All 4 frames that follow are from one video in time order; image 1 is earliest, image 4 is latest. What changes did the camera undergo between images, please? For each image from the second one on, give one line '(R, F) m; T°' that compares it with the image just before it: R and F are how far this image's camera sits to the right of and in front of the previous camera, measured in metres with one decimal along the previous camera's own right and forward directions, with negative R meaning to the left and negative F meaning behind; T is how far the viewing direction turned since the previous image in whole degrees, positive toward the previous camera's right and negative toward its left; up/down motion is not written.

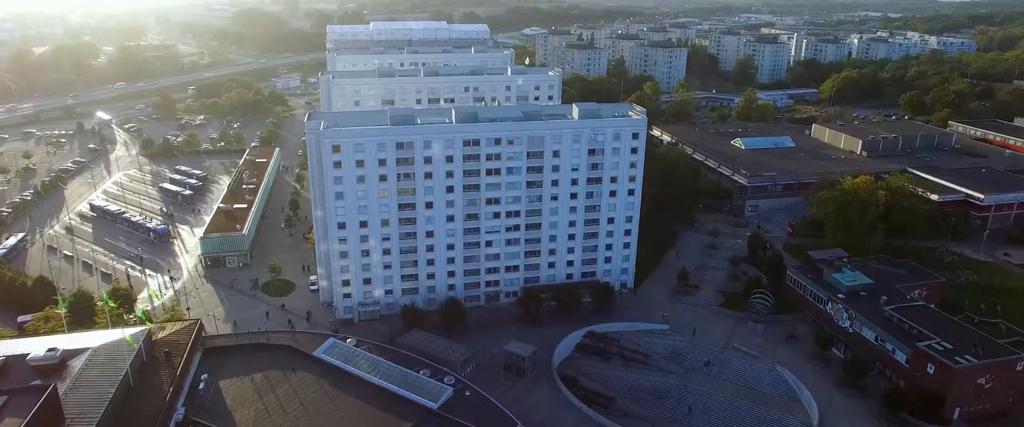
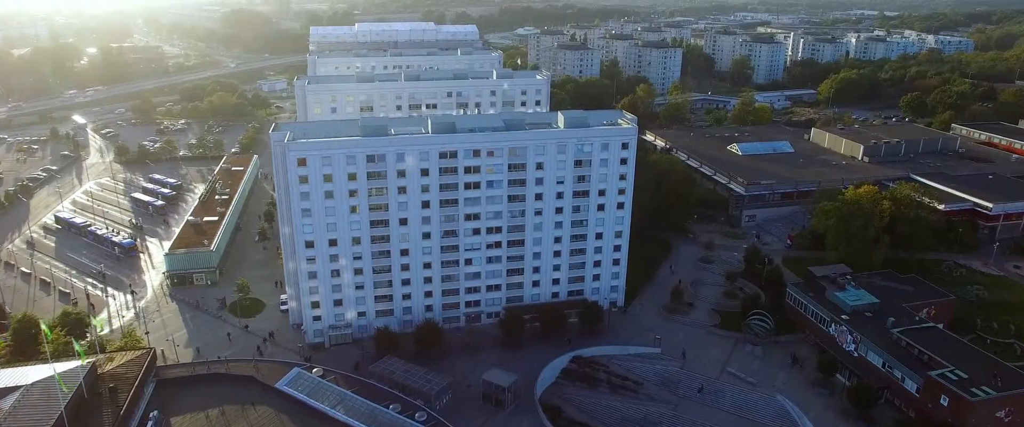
(+0.6, +3.4) m; 0°
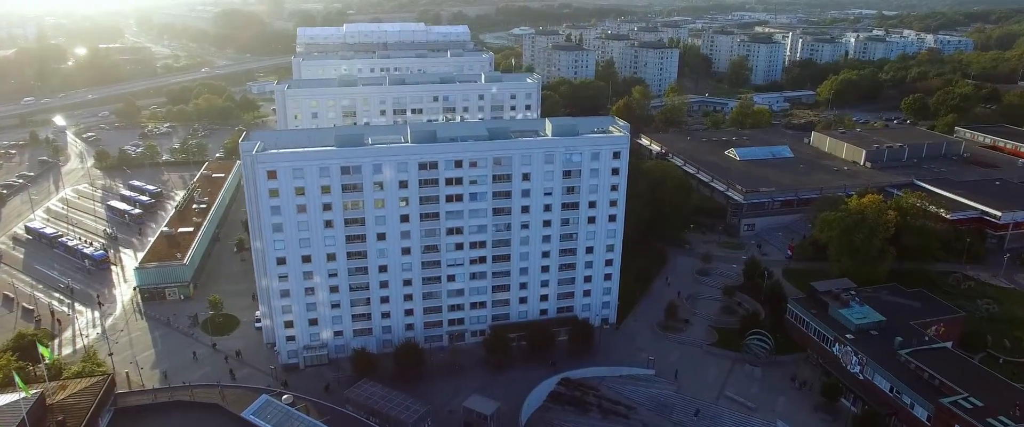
(+0.5, +2.7) m; 0°
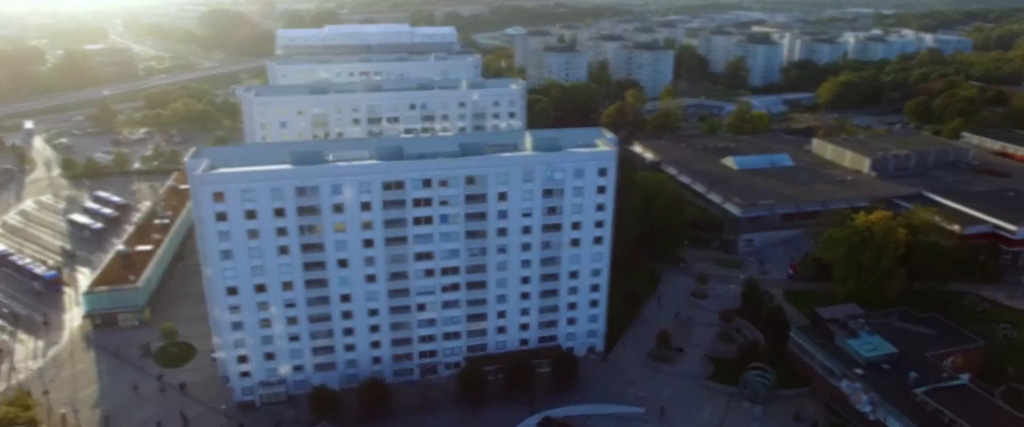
(+0.7, +4.1) m; 0°
